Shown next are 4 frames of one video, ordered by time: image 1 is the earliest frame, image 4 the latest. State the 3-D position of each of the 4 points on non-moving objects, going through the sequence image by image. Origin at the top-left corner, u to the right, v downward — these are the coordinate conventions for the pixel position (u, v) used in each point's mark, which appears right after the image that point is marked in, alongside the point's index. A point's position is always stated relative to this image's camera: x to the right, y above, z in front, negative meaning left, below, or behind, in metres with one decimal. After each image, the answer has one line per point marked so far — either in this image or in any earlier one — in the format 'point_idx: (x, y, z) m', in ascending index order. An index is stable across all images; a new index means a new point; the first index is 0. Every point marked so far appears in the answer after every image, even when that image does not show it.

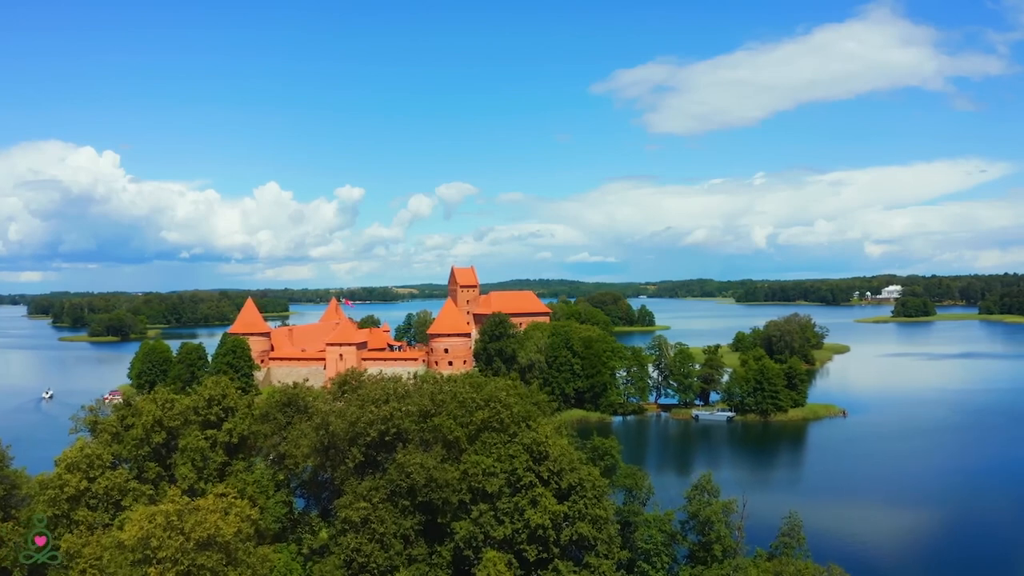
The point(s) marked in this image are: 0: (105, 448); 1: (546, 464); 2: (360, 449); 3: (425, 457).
0: (-9.8, -3.9, +17.6) m
1: (+0.8, -4.0, +16.5) m
2: (-3.4, -3.7, +16.6) m
3: (-1.9, -3.8, +16.5) m
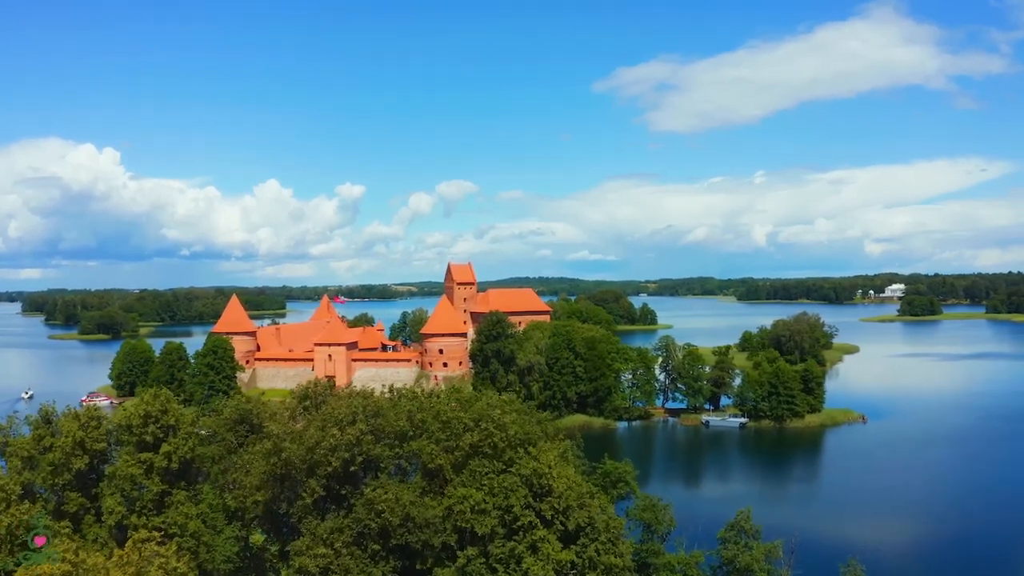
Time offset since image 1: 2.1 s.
0: (-9.9, -3.8, +14.6) m
1: (+0.7, -3.9, +13.4) m
2: (-3.5, -3.6, +13.5) m
3: (-2.0, -3.7, +13.4) m
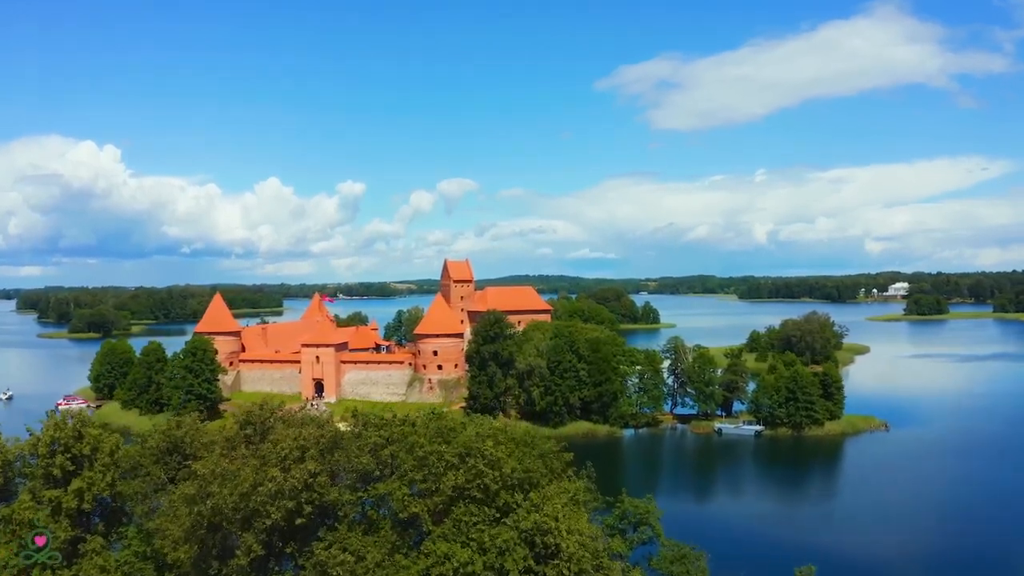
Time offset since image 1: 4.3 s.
0: (-10.0, -3.7, +11.5) m
1: (+0.6, -3.9, +10.3) m
2: (-3.6, -3.5, +10.4) m
3: (-2.1, -3.7, +10.3) m
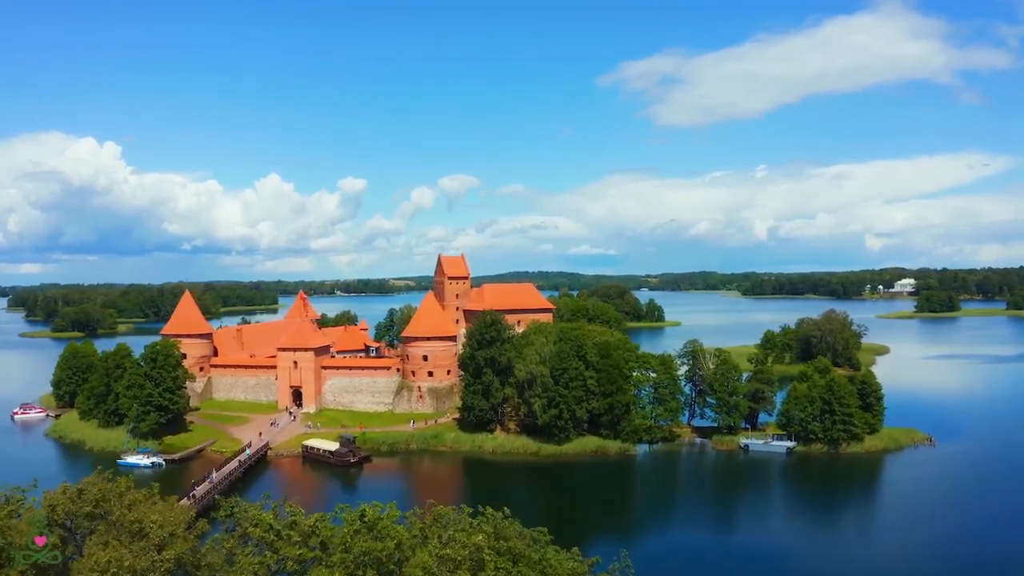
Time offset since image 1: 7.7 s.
0: (-10.0, -3.7, +6.4) m
1: (+0.6, -3.9, +5.3) m
2: (-3.7, -3.5, +5.4) m
3: (-2.2, -3.7, +5.3) m
